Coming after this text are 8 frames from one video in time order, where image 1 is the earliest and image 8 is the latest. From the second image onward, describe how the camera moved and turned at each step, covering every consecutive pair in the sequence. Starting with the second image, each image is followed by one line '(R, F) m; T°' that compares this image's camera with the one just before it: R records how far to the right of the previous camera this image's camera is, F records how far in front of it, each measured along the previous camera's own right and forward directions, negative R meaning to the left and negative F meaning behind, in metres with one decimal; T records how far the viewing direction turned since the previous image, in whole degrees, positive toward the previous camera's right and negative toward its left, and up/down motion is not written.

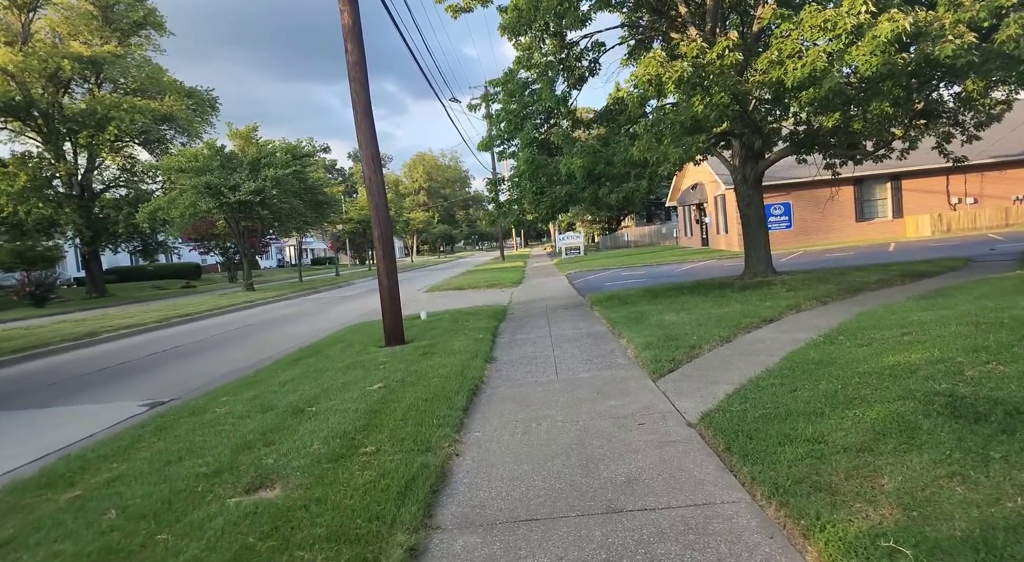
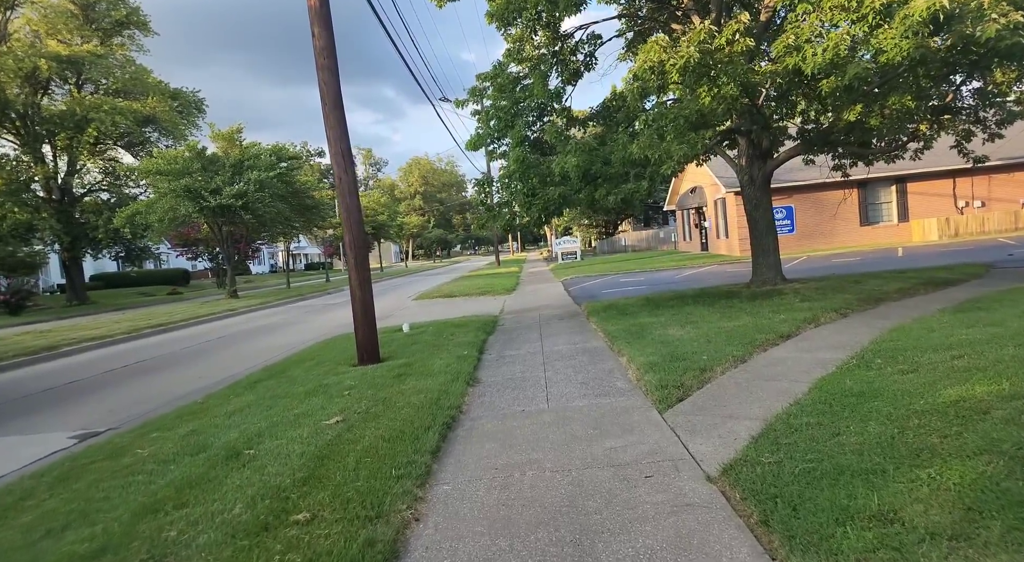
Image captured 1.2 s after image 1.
(+0.1, +0.9) m; 0°
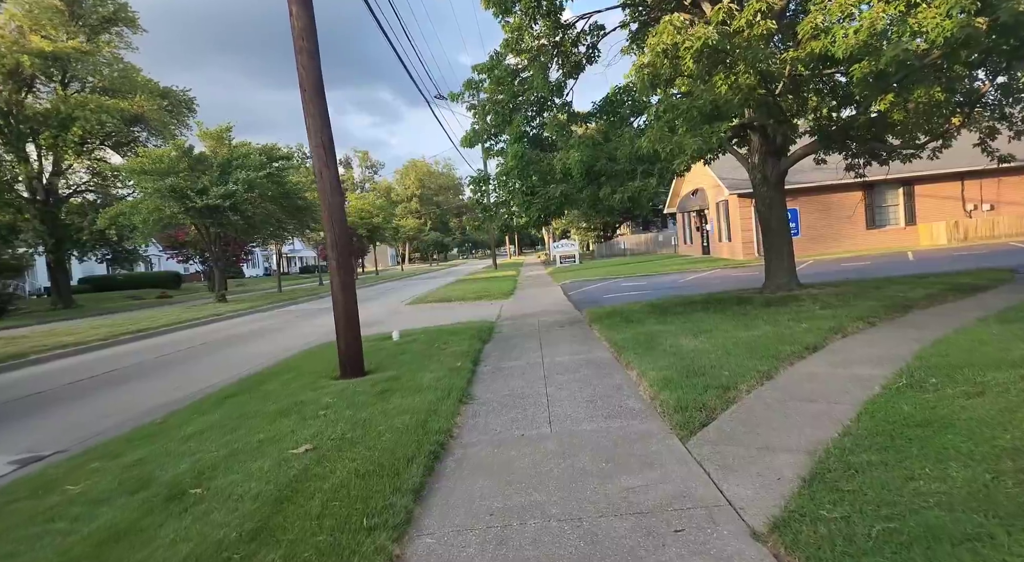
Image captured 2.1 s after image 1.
(0.0, +0.7) m; 0°
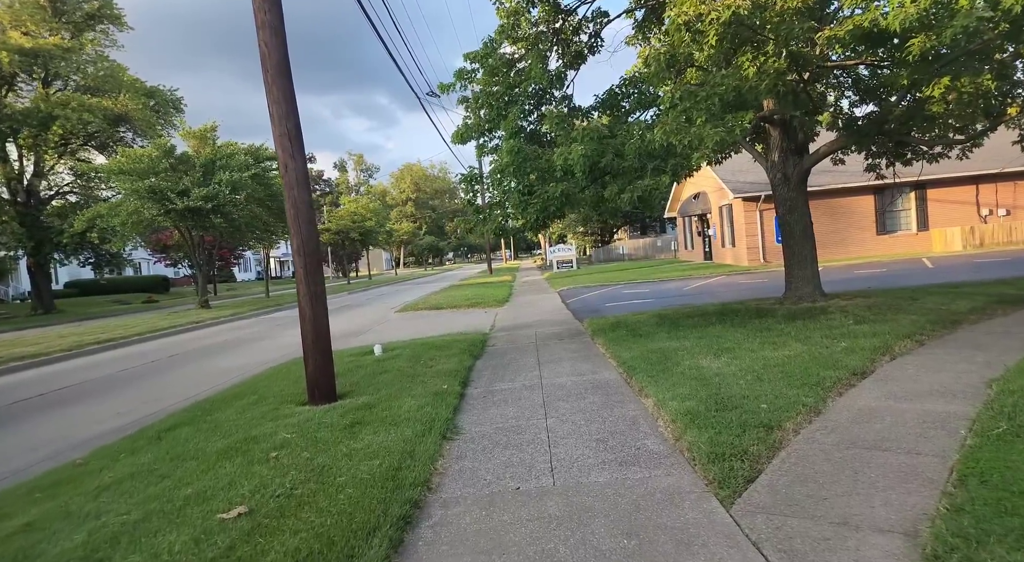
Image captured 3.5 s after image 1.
(0.0, +1.0) m; 0°
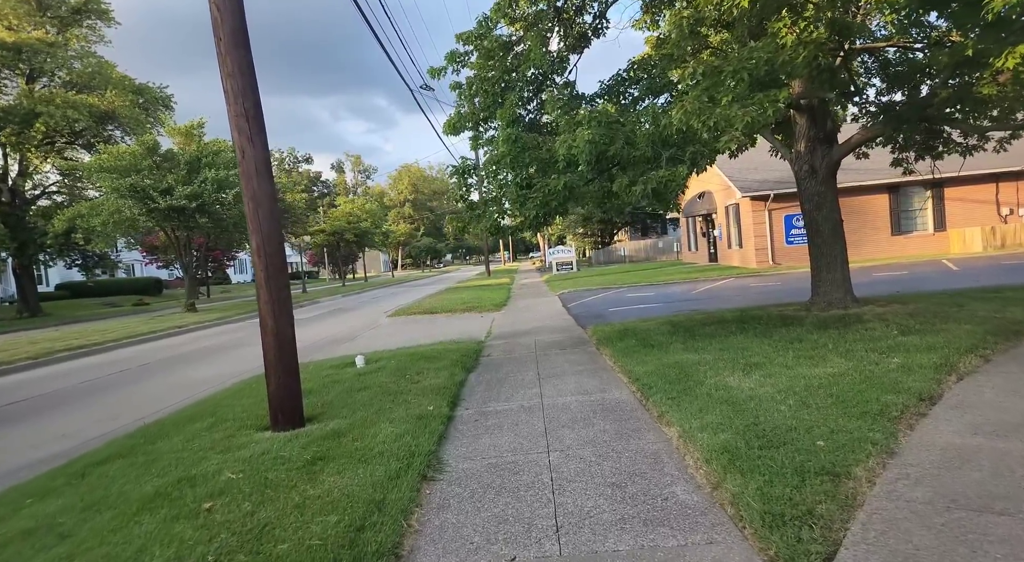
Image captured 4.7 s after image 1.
(0.0, +1.0) m; 0°
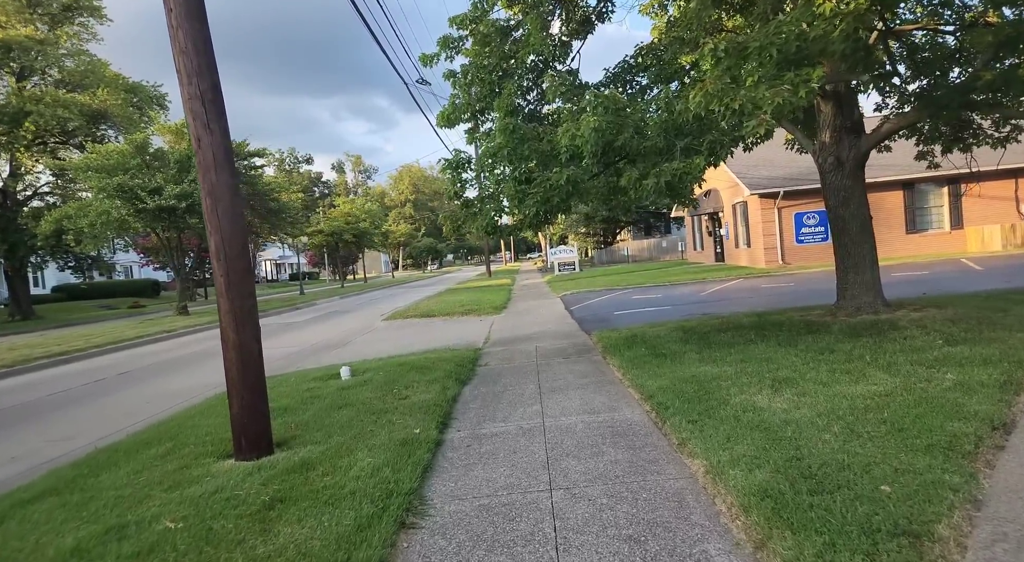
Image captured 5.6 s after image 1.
(0.0, +0.7) m; 0°
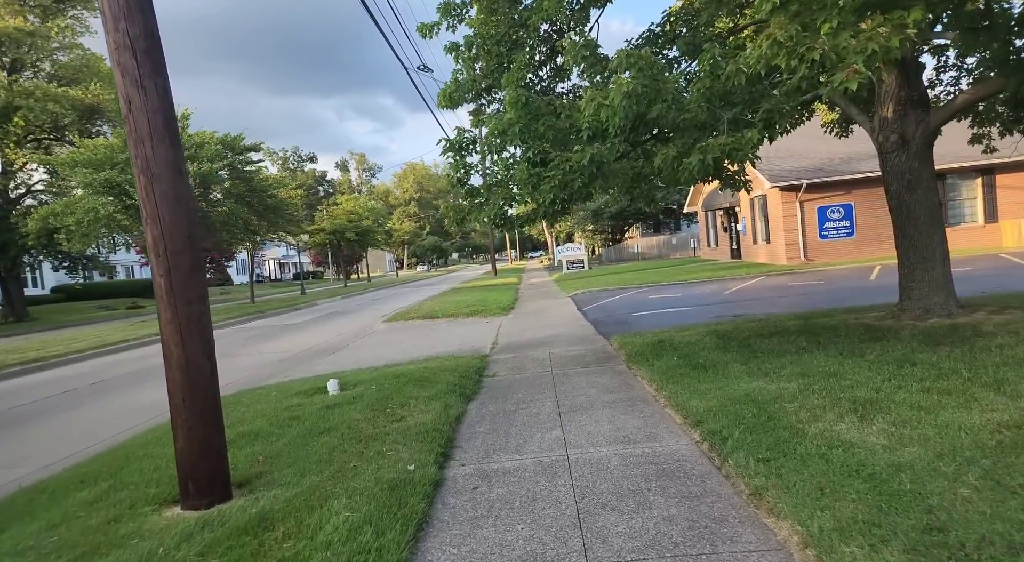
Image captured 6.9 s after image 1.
(-0.1, +1.1) m; 0°
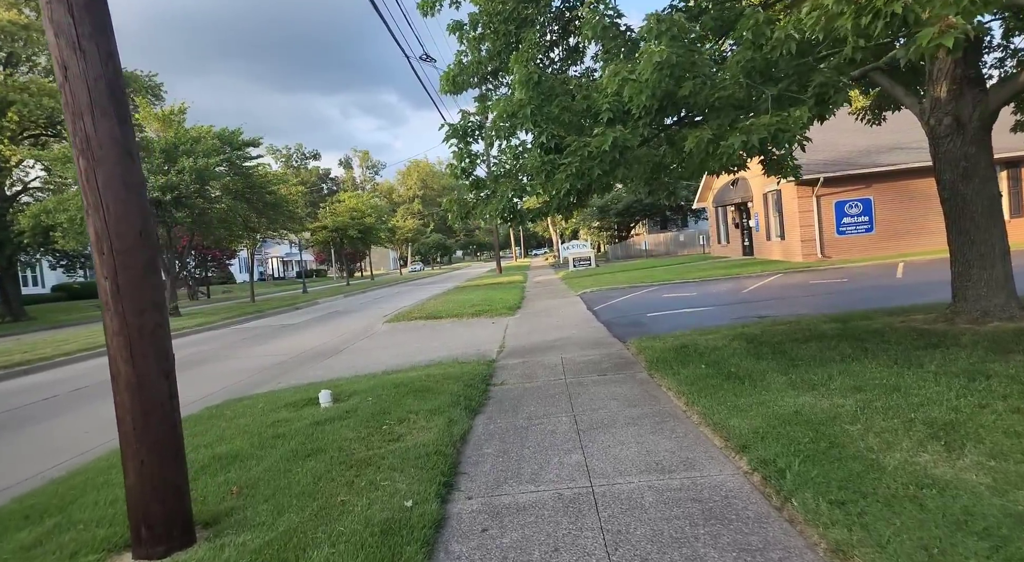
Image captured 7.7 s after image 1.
(-0.1, +0.7) m; 0°
